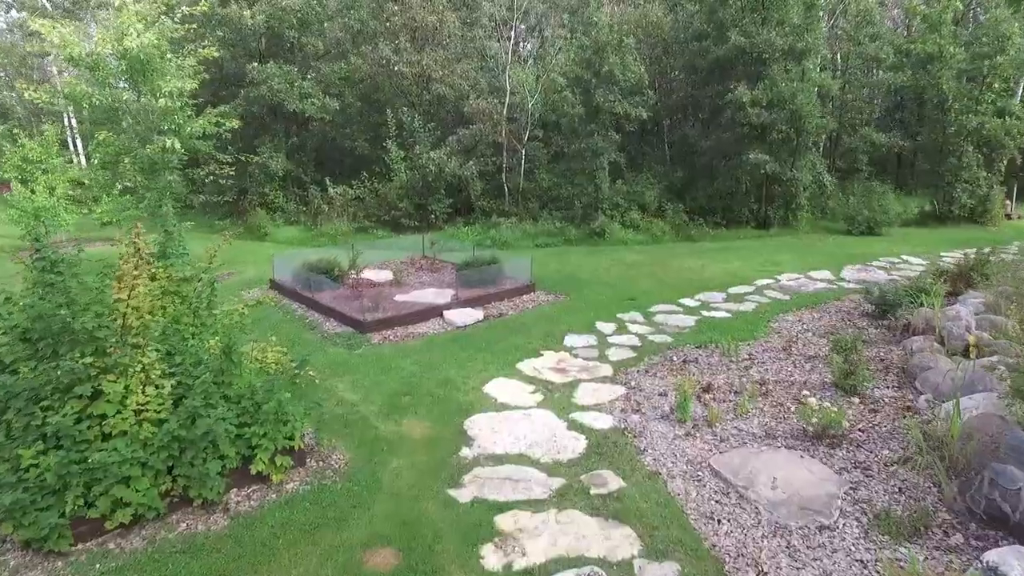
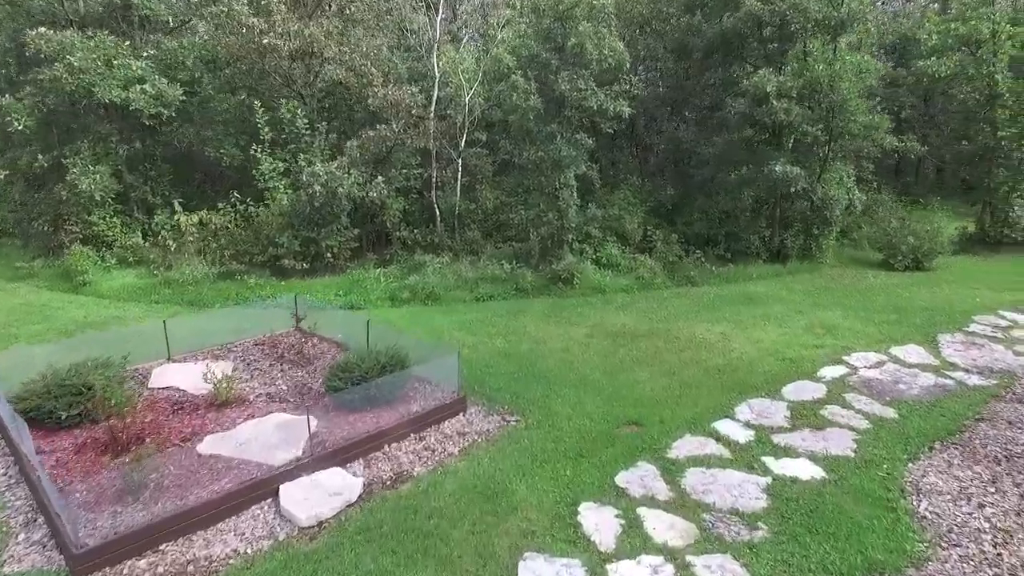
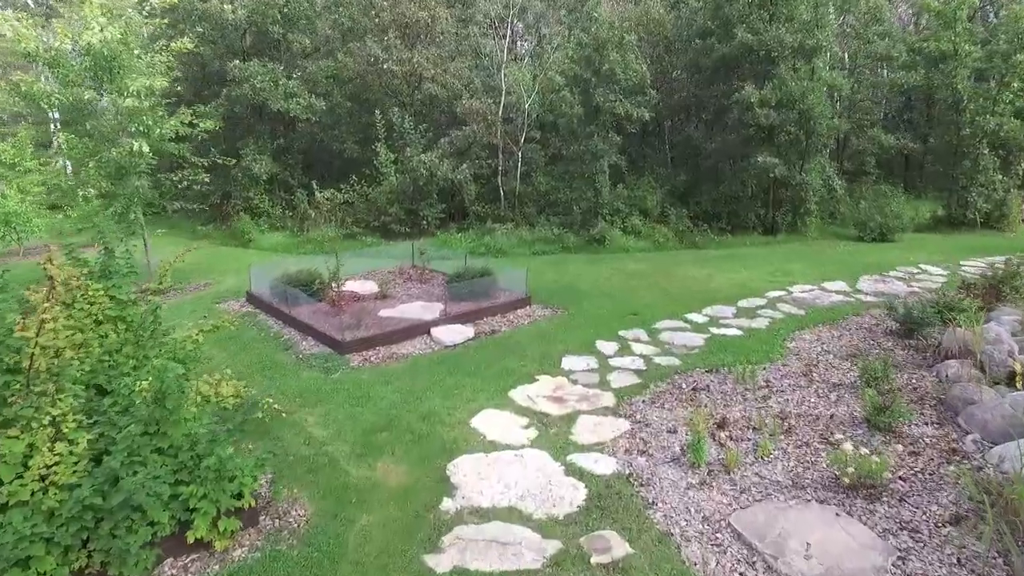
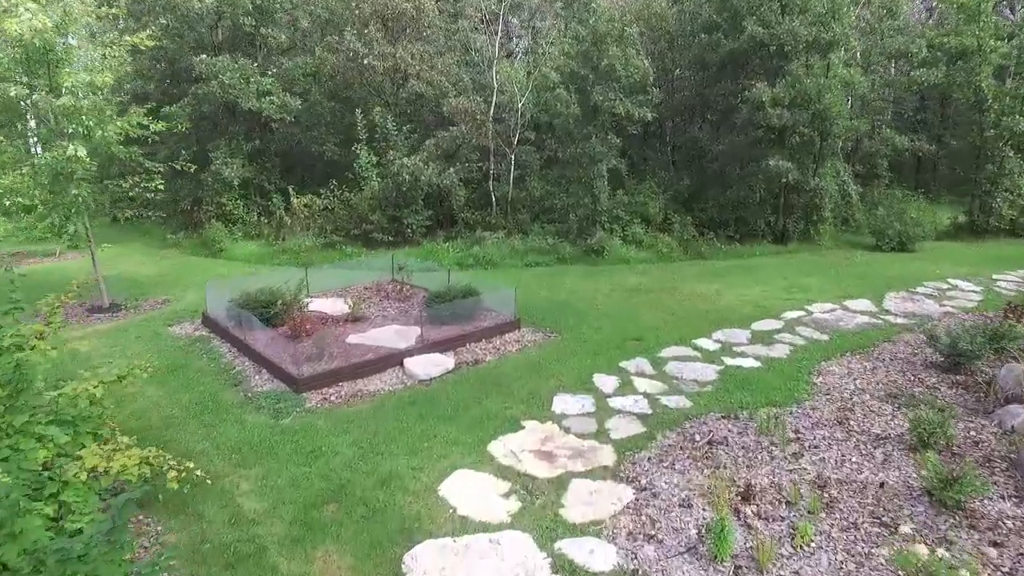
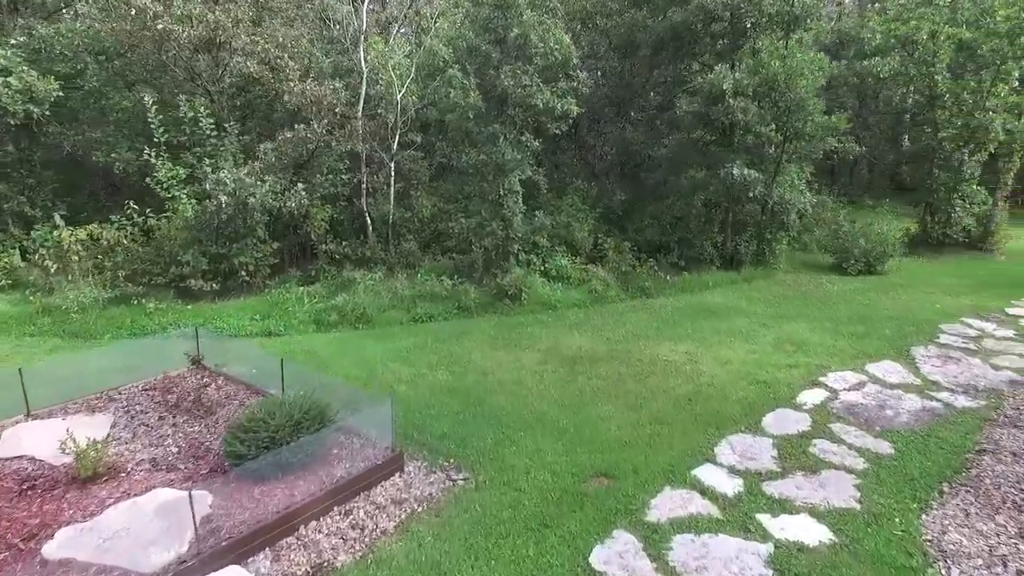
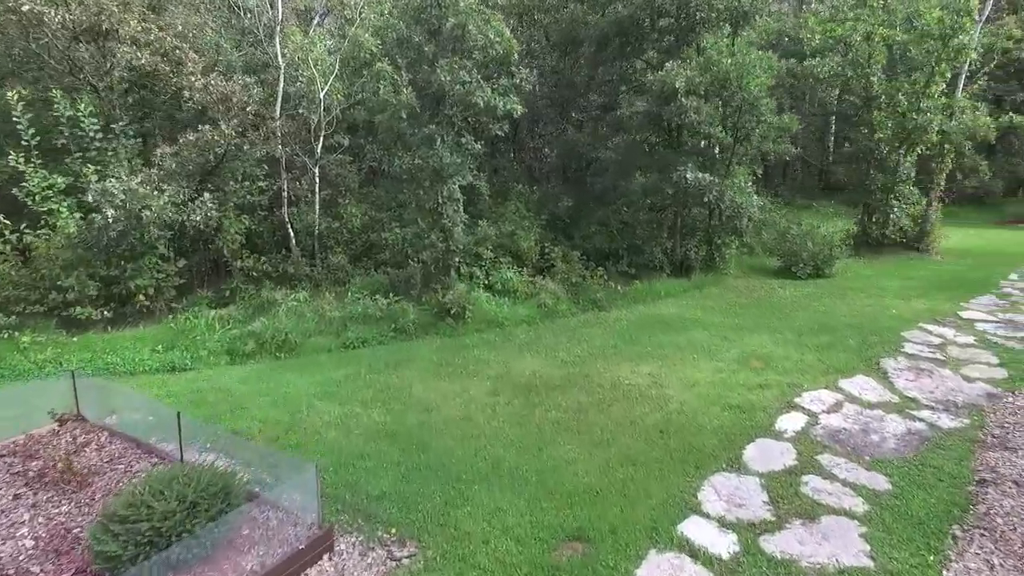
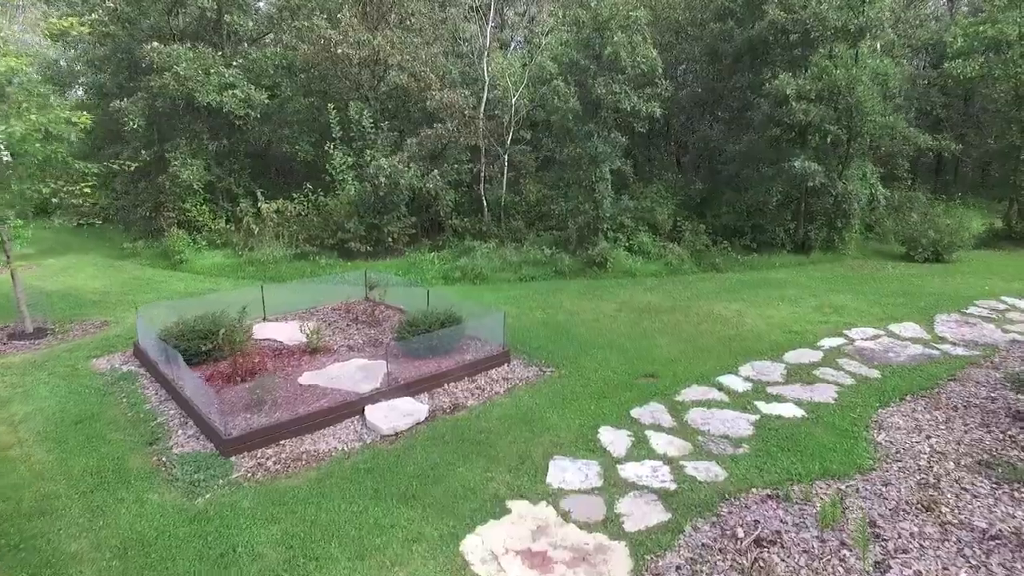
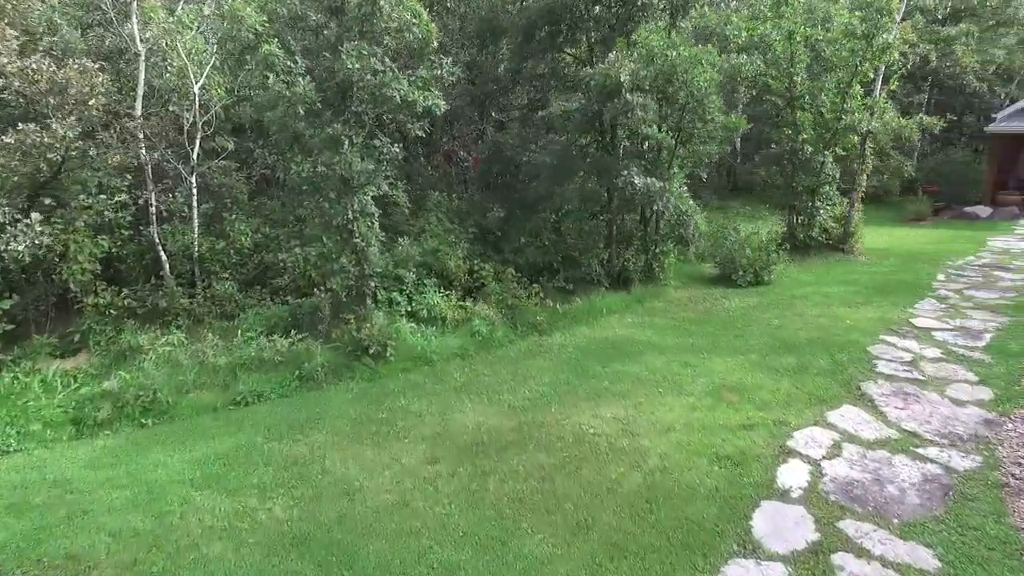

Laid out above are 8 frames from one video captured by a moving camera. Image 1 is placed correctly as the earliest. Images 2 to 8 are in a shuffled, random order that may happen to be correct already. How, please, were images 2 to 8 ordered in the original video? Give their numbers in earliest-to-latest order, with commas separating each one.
3, 4, 7, 2, 5, 6, 8
